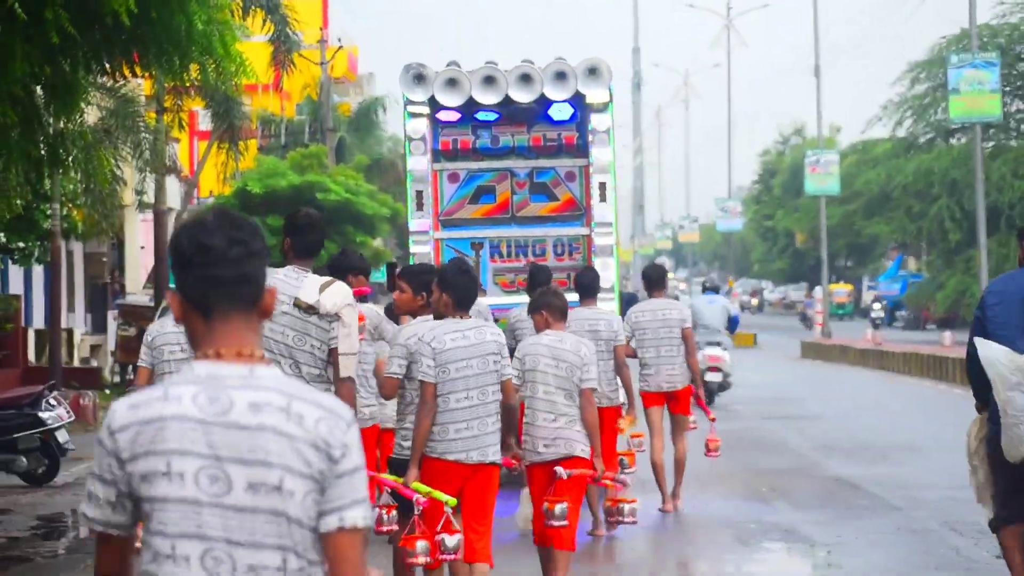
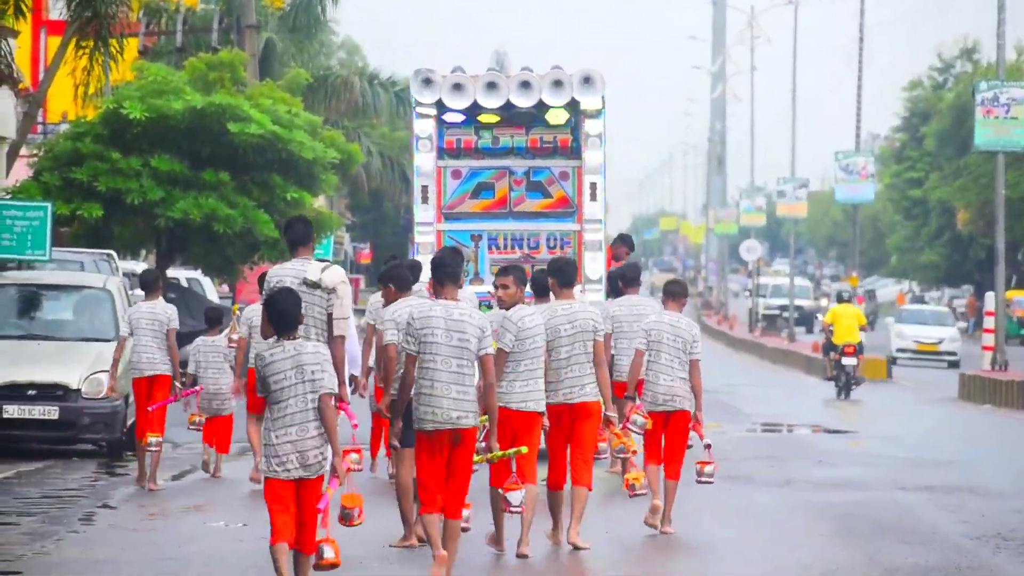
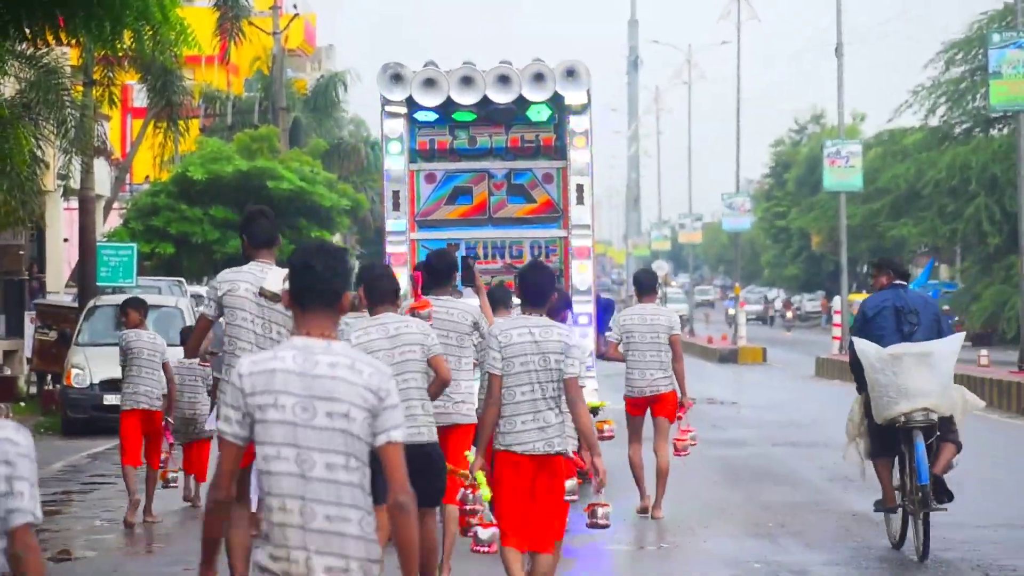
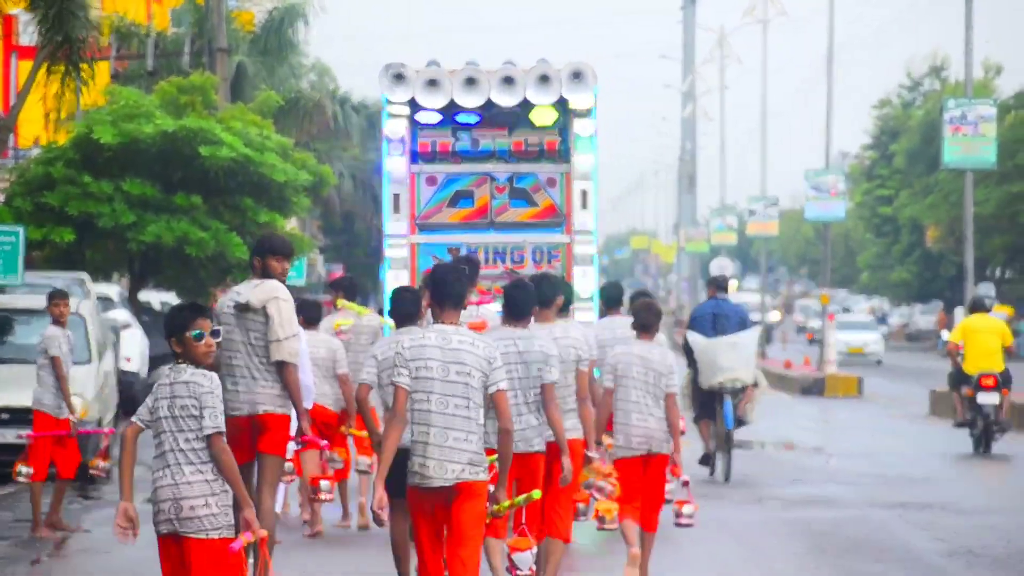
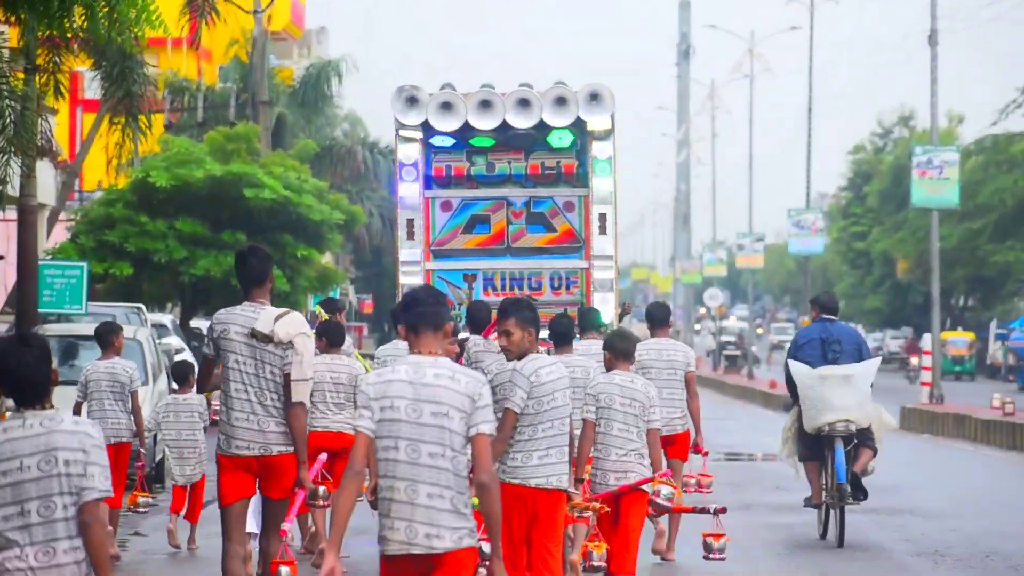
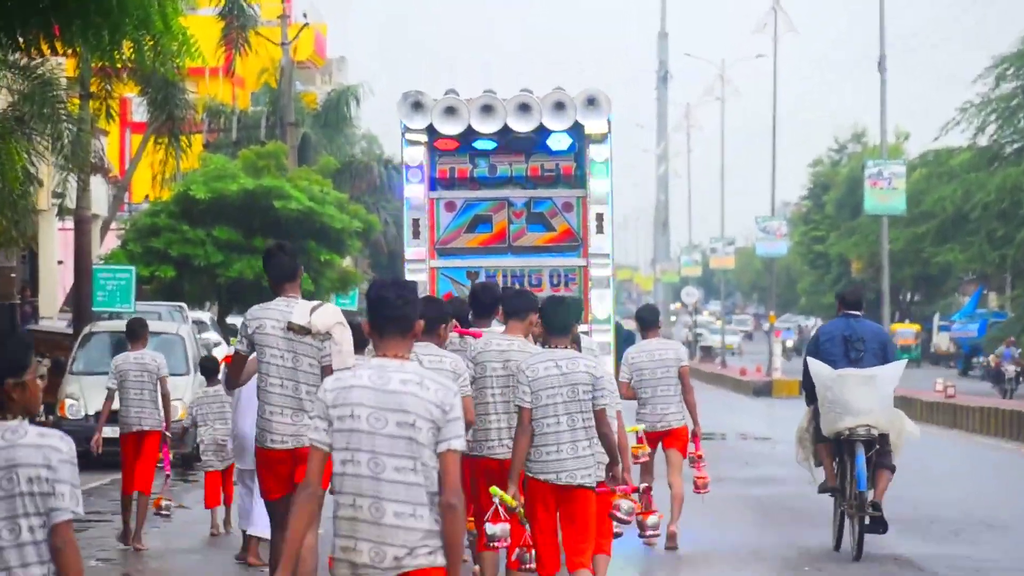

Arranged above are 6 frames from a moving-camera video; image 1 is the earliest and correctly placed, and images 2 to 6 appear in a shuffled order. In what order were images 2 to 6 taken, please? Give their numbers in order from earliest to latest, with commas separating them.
3, 6, 5, 4, 2
